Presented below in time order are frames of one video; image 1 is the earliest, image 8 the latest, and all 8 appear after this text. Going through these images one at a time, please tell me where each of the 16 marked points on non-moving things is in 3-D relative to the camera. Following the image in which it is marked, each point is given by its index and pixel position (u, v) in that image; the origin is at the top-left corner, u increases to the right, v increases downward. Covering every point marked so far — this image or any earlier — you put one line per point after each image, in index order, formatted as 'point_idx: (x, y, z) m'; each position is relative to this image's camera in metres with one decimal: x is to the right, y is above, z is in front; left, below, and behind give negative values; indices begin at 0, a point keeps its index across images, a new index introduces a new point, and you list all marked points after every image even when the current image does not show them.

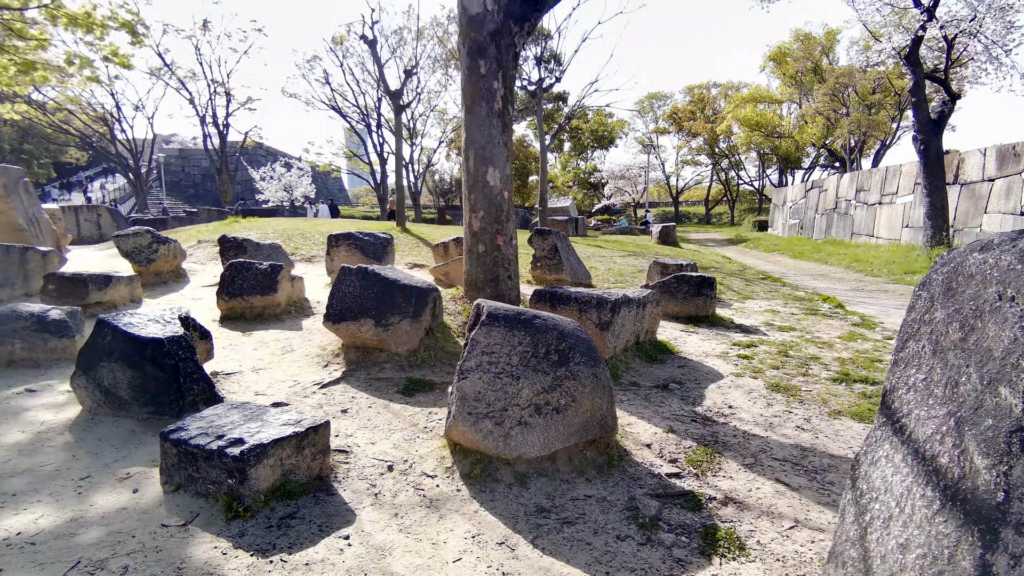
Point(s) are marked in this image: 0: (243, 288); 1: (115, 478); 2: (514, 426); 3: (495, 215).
0: (-2.6, 0.0, +5.5) m
1: (-1.8, -0.9, +2.6) m
2: (0.0, -0.6, +2.6) m
3: (-0.1, +0.6, +4.9) m
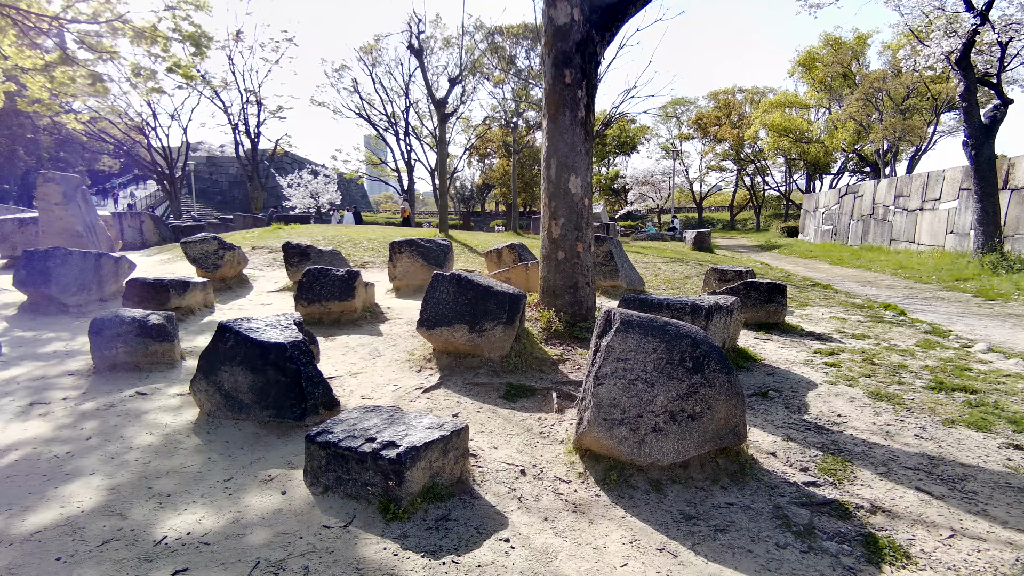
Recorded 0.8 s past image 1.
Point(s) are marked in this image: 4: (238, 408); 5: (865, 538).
0: (-1.9, -0.1, +5.6) m
1: (-1.1, -0.9, +2.7) m
2: (+0.6, -0.7, +2.6) m
3: (+0.5, +0.6, +4.9) m
4: (-1.6, -0.7, +3.3) m
5: (+1.4, -1.0, +2.3) m
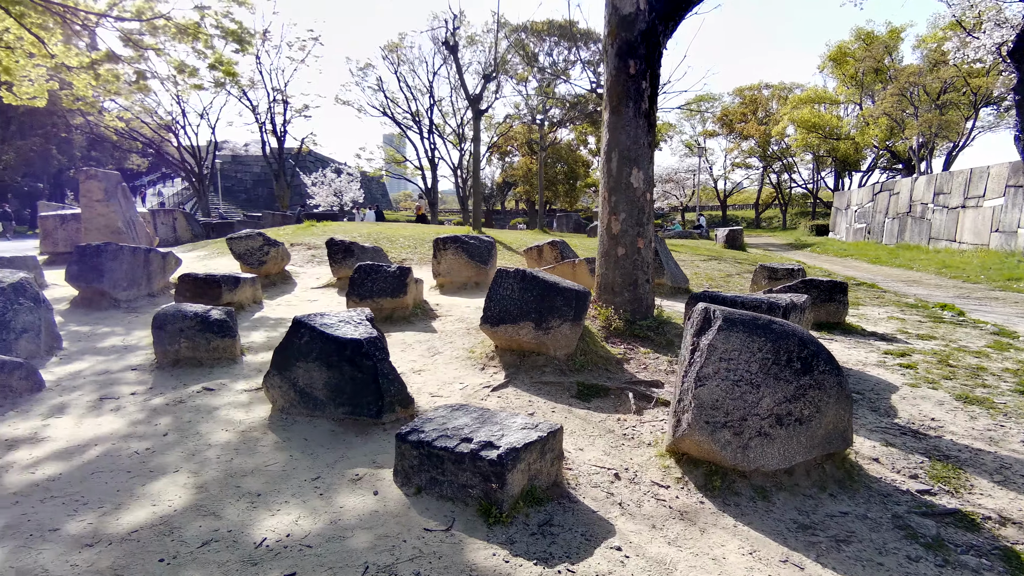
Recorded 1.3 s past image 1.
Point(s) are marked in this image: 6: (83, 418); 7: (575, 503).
0: (-1.3, 0.0, +5.6) m
1: (-0.7, -0.9, +2.6) m
2: (+1.0, -0.6, +2.5) m
3: (+1.0, +0.6, +4.8) m
4: (-1.1, -0.7, +3.3) m
5: (+1.8, -1.0, +2.1) m
6: (-2.5, -0.7, +3.4) m
7: (+0.3, -0.9, +2.4) m
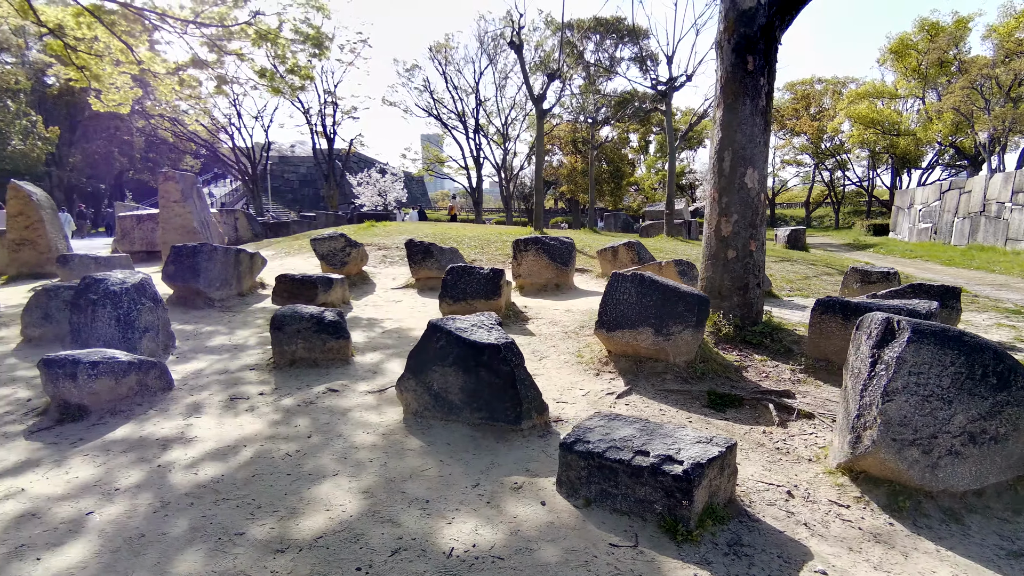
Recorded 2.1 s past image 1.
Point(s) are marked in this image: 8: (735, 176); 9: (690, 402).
0: (-0.4, 0.0, +5.5) m
1: (0.0, -0.9, +2.6) m
2: (+1.8, -0.7, +2.4) m
3: (+1.9, +0.6, +4.6) m
4: (-0.4, -0.7, +3.3) m
5: (+2.5, -1.0, +1.9) m
6: (-1.7, -0.8, +3.4) m
7: (+1.0, -0.9, +2.3) m
8: (+1.7, +0.9, +4.6) m
9: (+1.1, -0.7, +3.5) m
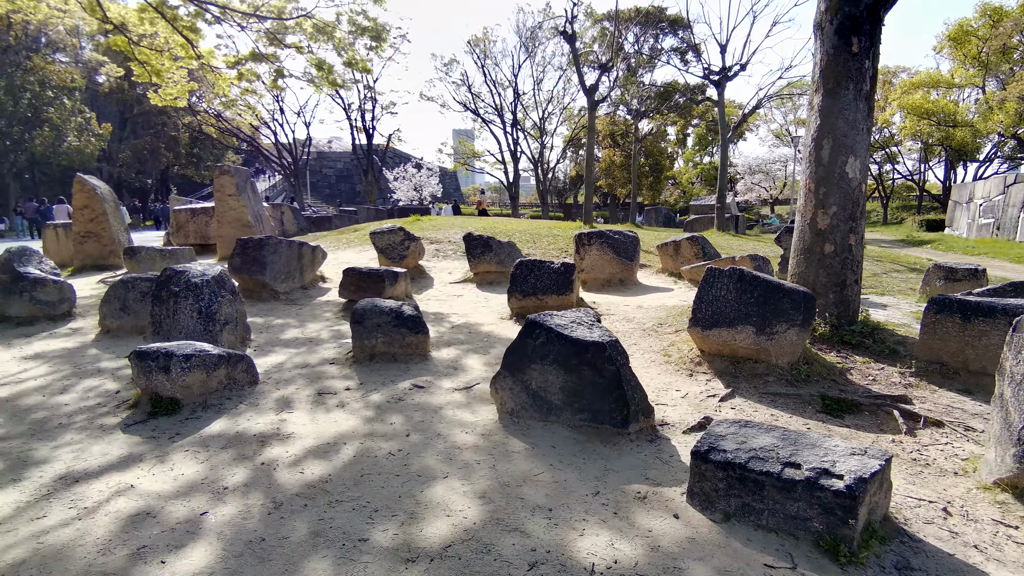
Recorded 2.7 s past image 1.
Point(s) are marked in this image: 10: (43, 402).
0: (+0.2, 0.0, +5.4) m
1: (+0.5, -0.9, +2.4) m
2: (+2.3, -0.7, +2.1) m
3: (+2.5, +0.6, +4.3) m
4: (+0.2, -0.6, +3.1) m
5: (+2.9, -1.0, +1.6) m
6: (-1.1, -0.7, +3.3) m
7: (+1.5, -0.9, +2.1) m
8: (+2.4, +0.9, +4.3) m
9: (+1.6, -0.7, +3.3) m
10: (-2.8, -0.7, +3.6) m
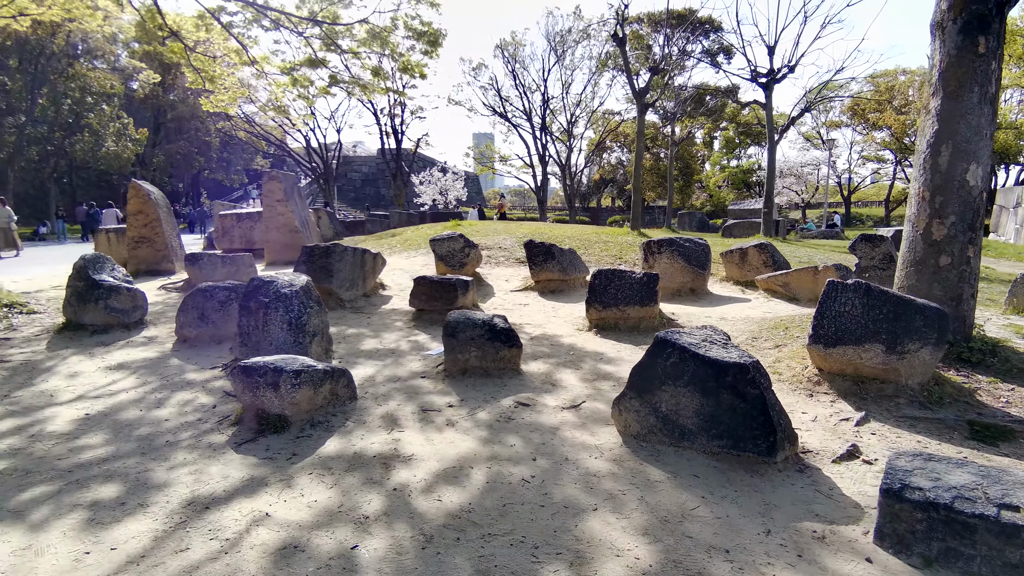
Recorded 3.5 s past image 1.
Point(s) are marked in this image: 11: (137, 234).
0: (+0.9, -0.1, +5.2) m
1: (+1.1, -0.9, +2.2) m
2: (+2.9, -0.8, +1.8) m
3: (+3.2, +0.5, +4.1) m
4: (+0.8, -0.7, +2.9) m
5: (+3.5, -1.1, +1.4) m
6: (-0.5, -0.8, +3.2) m
7: (+2.1, -1.0, +1.9) m
8: (+3.1, +0.8, +4.0) m
9: (+2.3, -0.8, +3.1) m
10: (-2.2, -0.8, +3.5) m
11: (-6.0, +0.9, +9.4) m
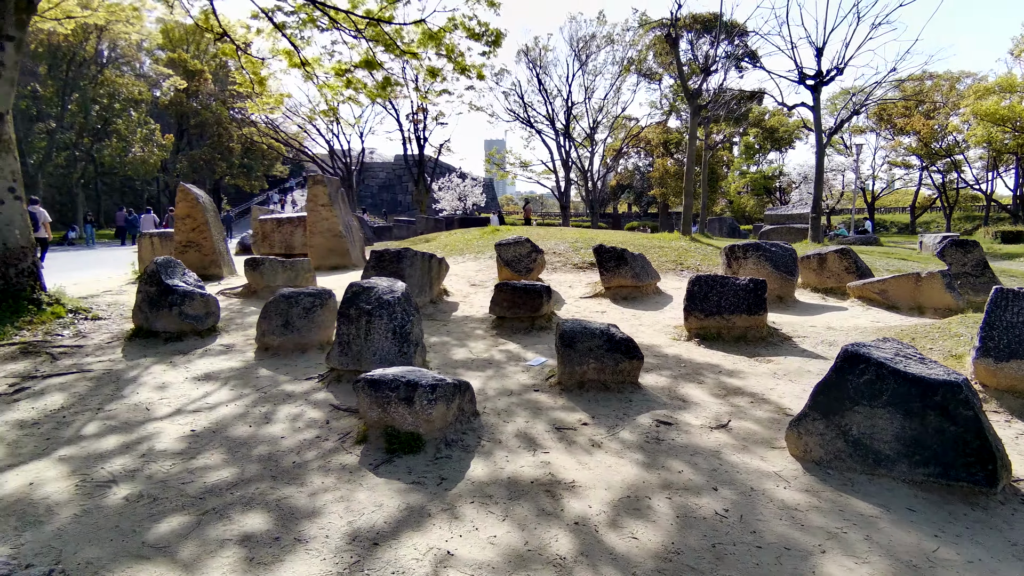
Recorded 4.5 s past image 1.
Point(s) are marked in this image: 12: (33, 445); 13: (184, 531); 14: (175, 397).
0: (+1.8, -0.1, +4.9) m
1: (+1.9, -1.0, +1.9) m
2: (+3.6, -0.8, +1.5) m
3: (+4.0, +0.4, +3.7) m
4: (+1.6, -0.8, +2.6) m
5: (+4.3, -1.1, +1.0) m
6: (+0.3, -0.8, +2.9) m
7: (+2.8, -1.0, +1.5) m
8: (+3.8, +0.7, +3.7) m
9: (+3.1, -0.8, +2.7) m
10: (-1.4, -0.8, +3.2) m
11: (-5.2, +0.8, +9.2) m
12: (-2.5, -0.8, +3.0) m
13: (-1.3, -0.9, +2.2) m
14: (-2.2, -0.7, +3.7) m
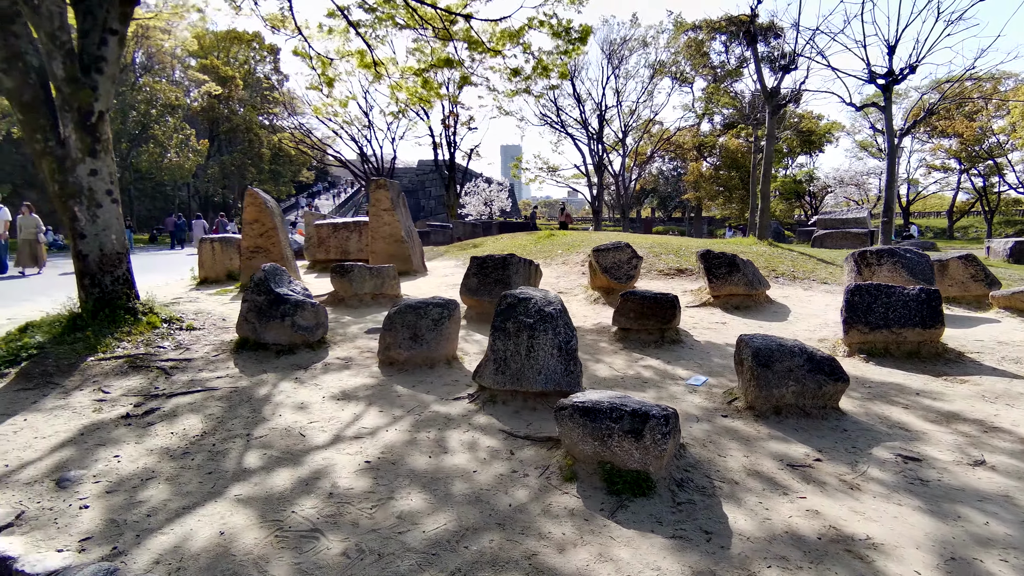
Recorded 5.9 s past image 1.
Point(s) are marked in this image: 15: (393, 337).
0: (+2.9, -0.2, +4.4) m
1: (+2.9, -1.0, +1.4) m
2: (+4.6, -0.8, +1.0) m
3: (+5.1, +0.3, +3.2) m
4: (+2.7, -0.8, +2.1) m
5: (+5.3, -1.2, +0.5) m
6: (+1.4, -0.9, +2.4) m
7: (+3.8, -1.1, +1.0) m
8: (+4.9, +0.7, +3.2) m
9: (+4.1, -0.9, +2.2) m
10: (-0.3, -0.9, +2.8) m
11: (-4.0, +0.7, +8.9) m
12: (-1.4, -0.9, +2.7) m
13: (-0.2, -1.0, +1.8) m
14: (-1.1, -0.8, +3.4) m
15: (-0.9, -0.4, +4.3) m
